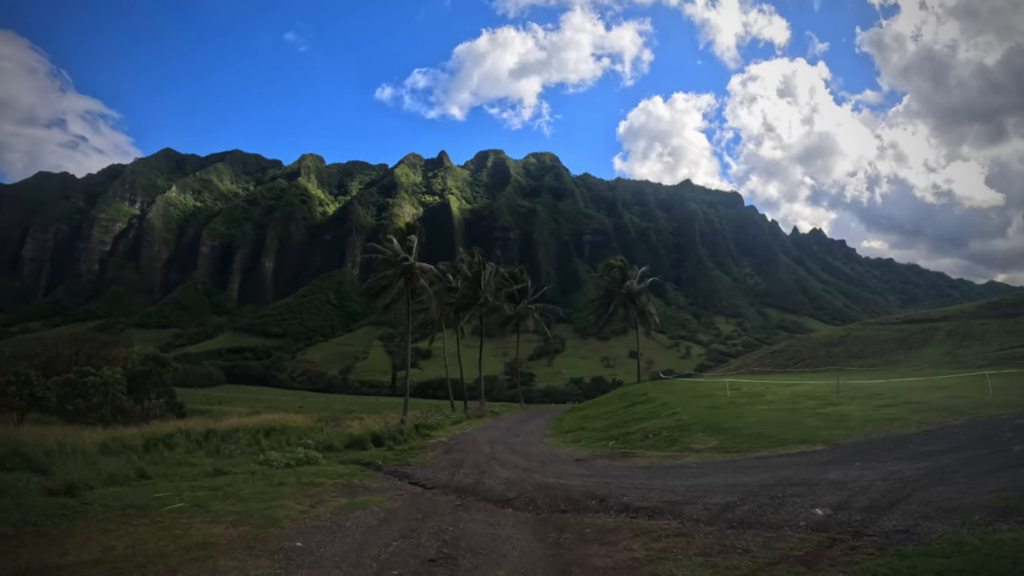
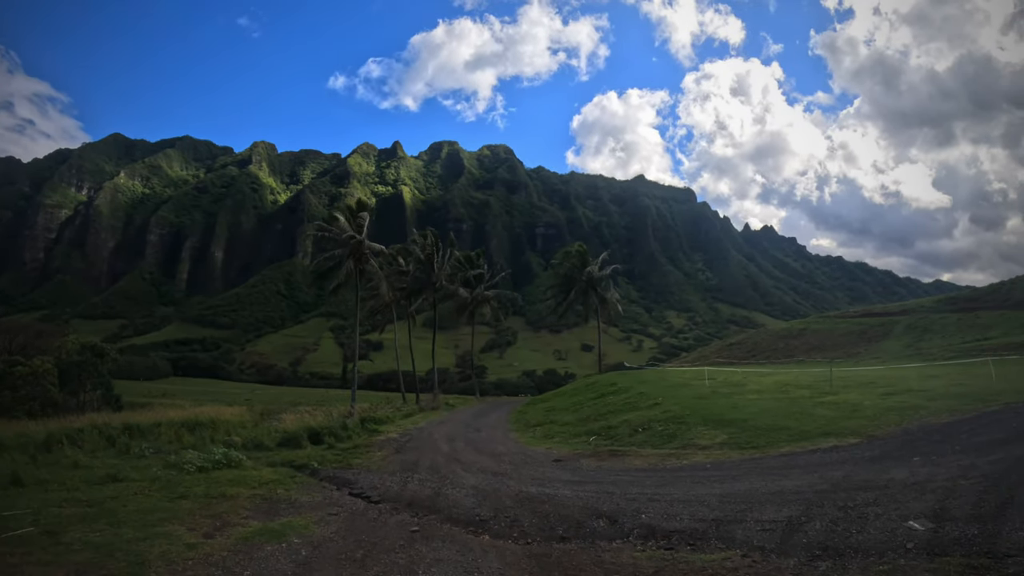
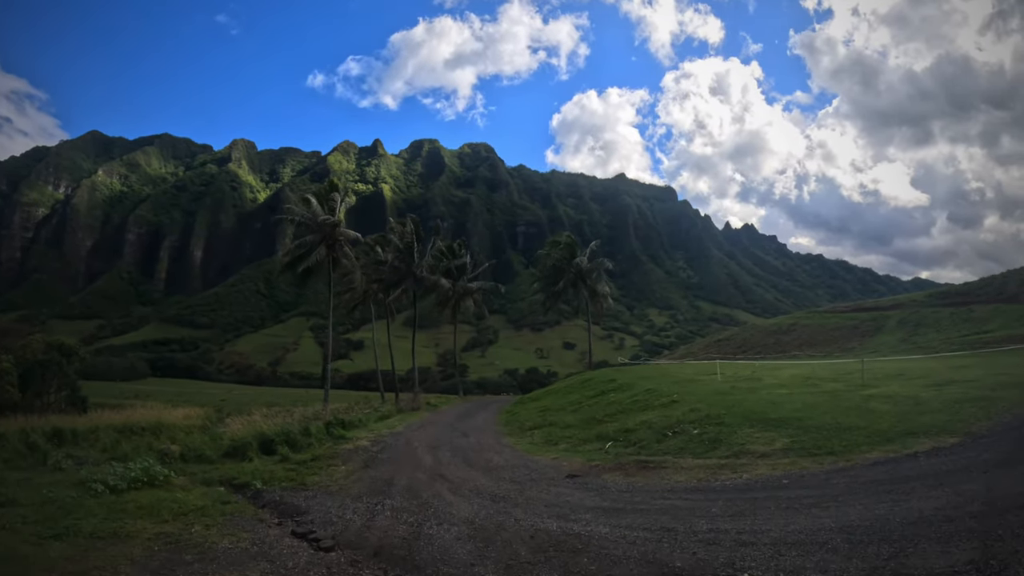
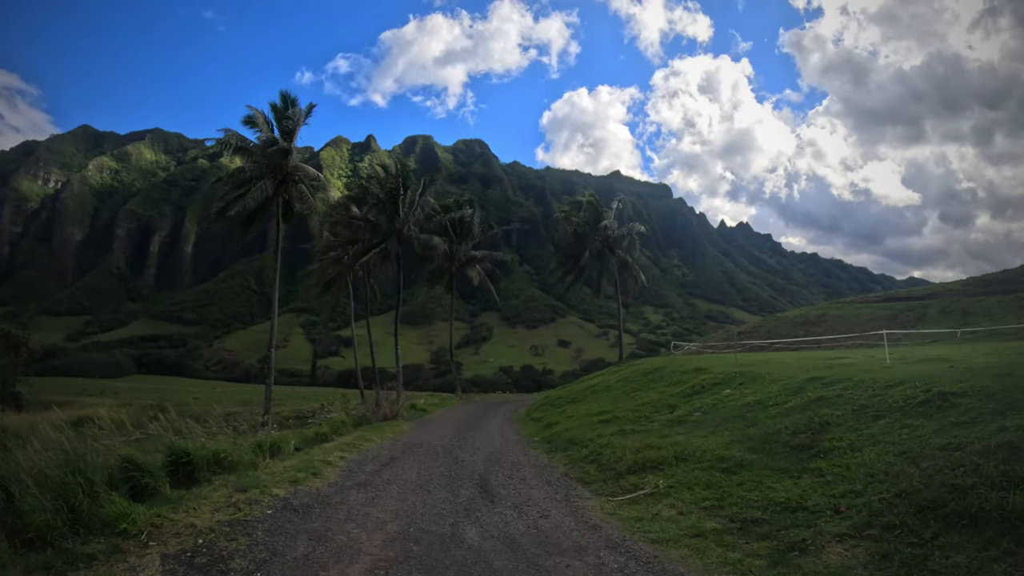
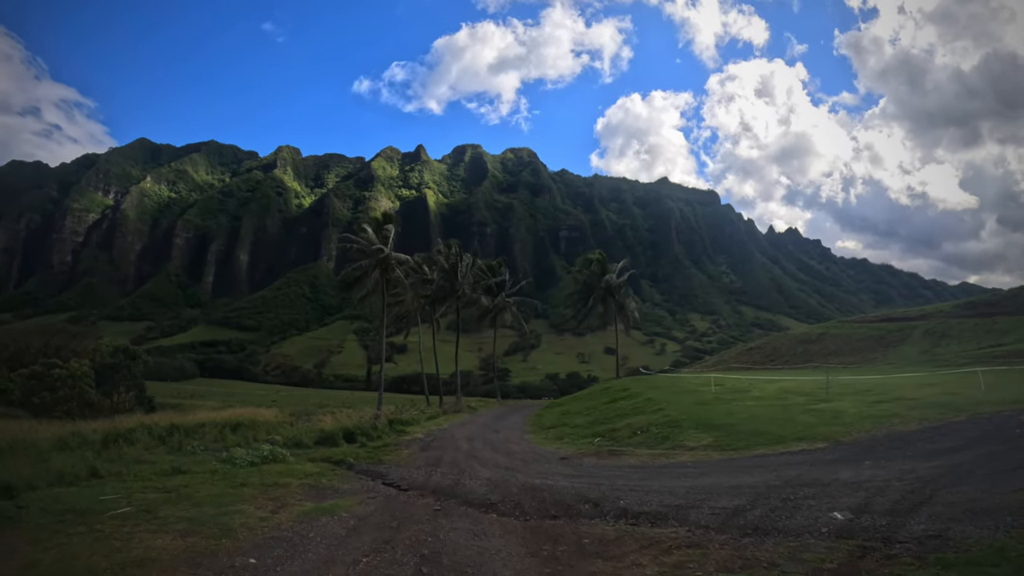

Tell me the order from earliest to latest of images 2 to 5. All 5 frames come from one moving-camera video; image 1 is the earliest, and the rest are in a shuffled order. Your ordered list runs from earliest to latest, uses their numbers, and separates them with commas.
5, 2, 3, 4
